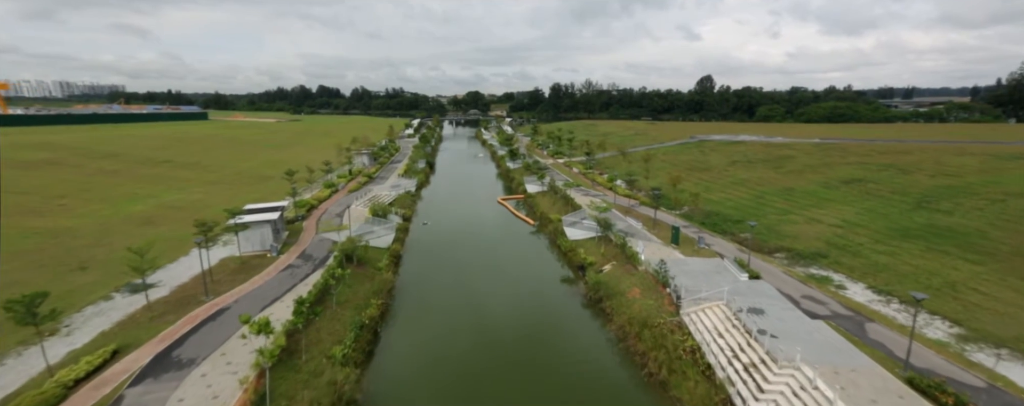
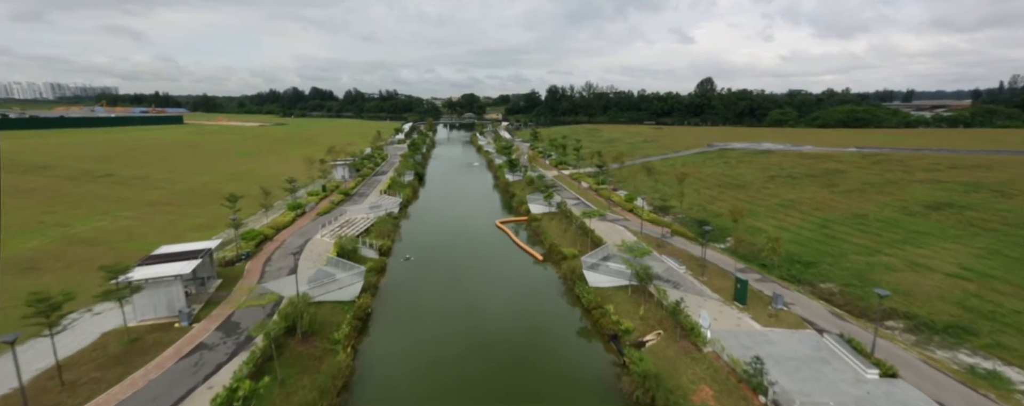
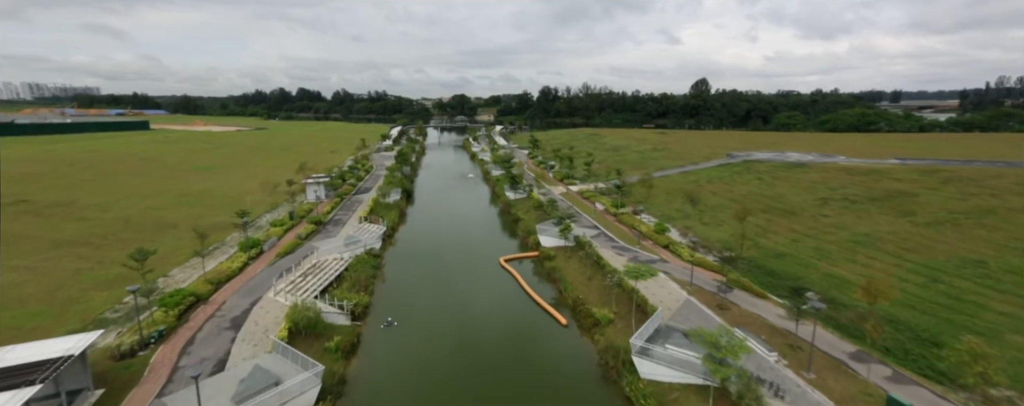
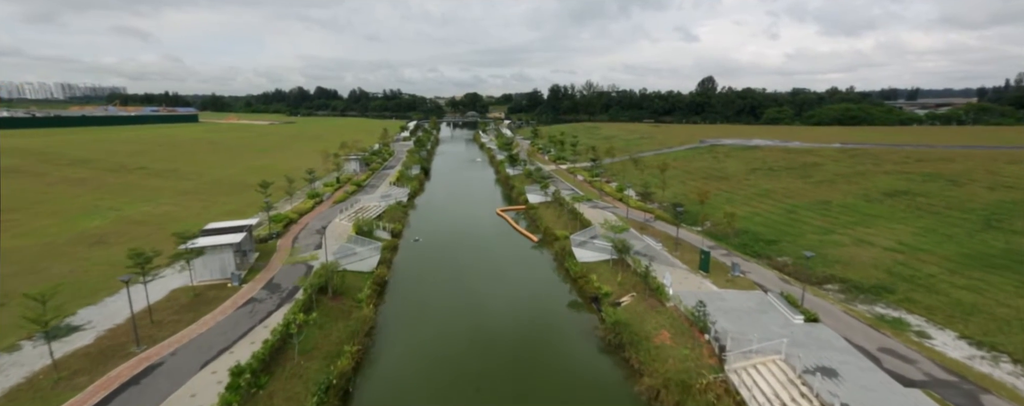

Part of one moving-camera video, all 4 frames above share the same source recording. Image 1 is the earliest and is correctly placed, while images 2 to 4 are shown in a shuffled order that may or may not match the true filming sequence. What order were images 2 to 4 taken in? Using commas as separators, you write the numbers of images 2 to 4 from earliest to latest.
4, 2, 3
